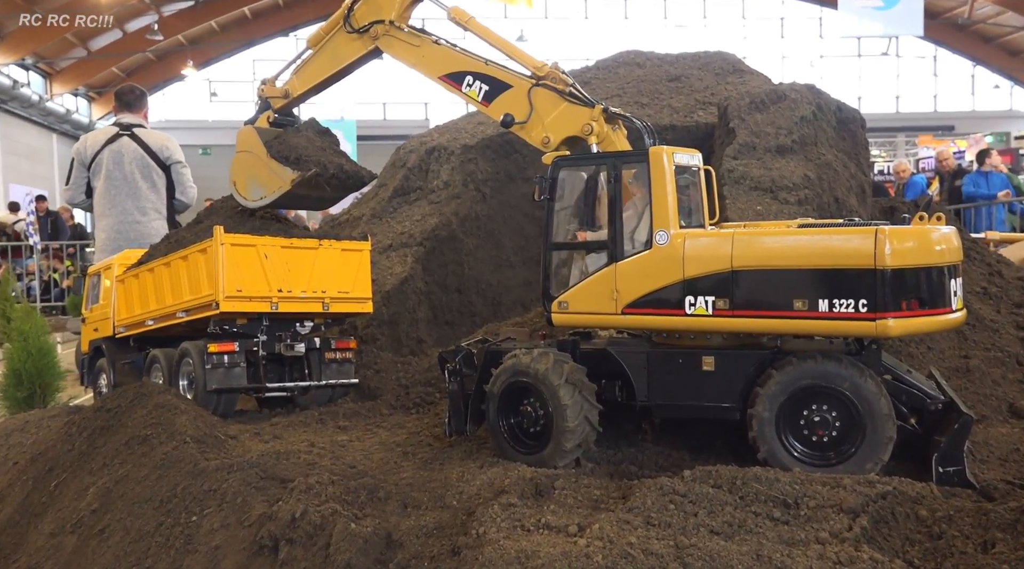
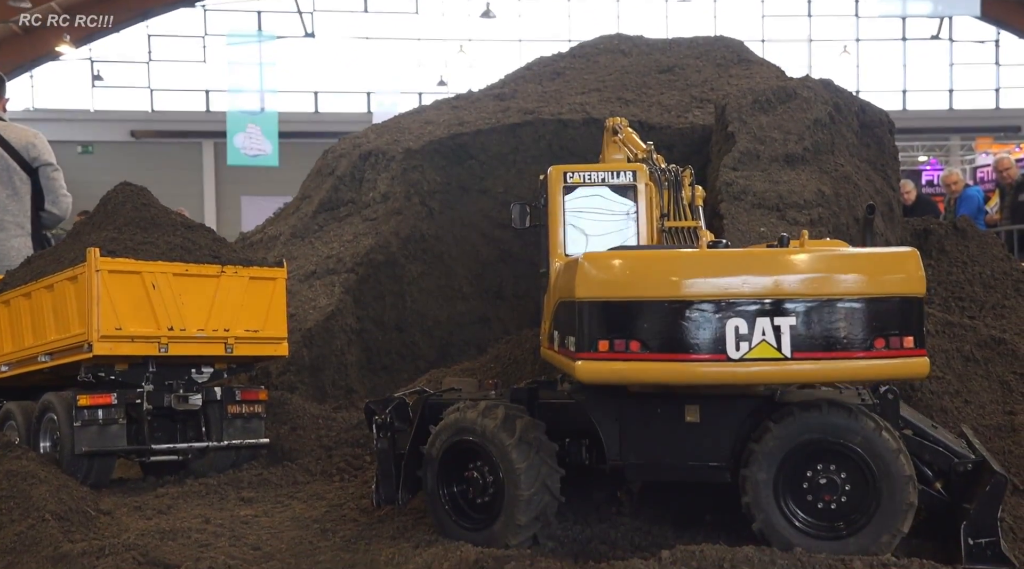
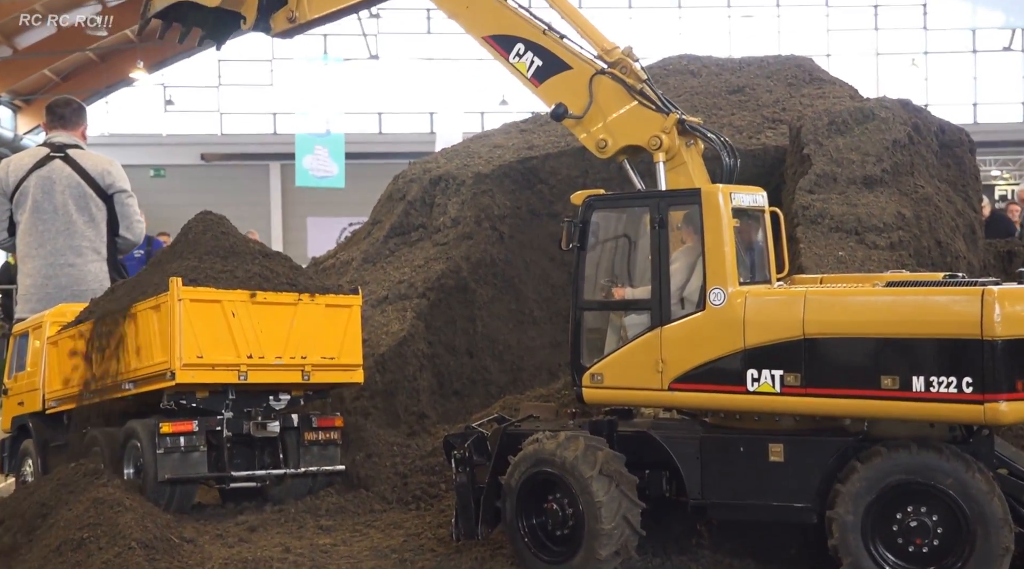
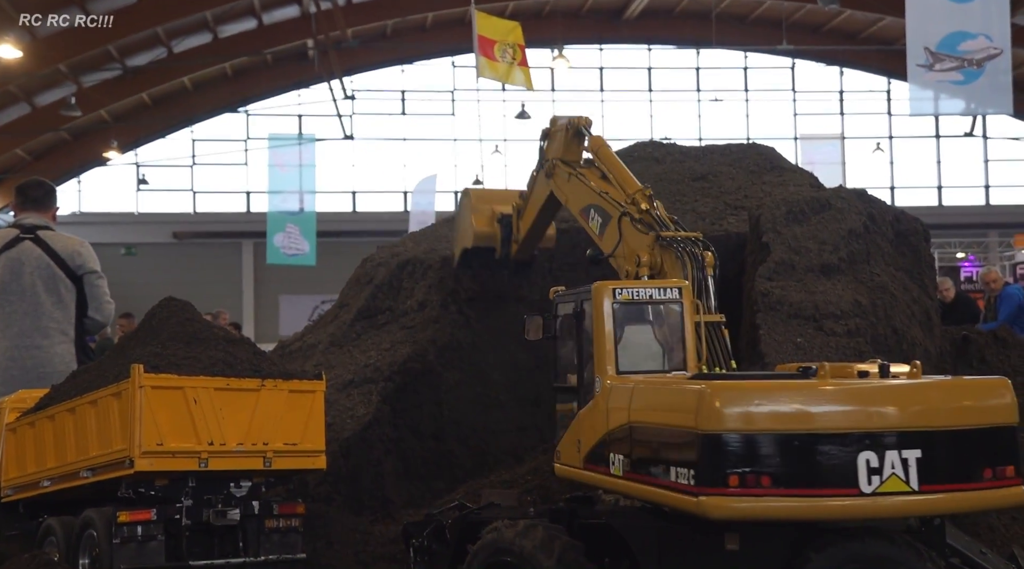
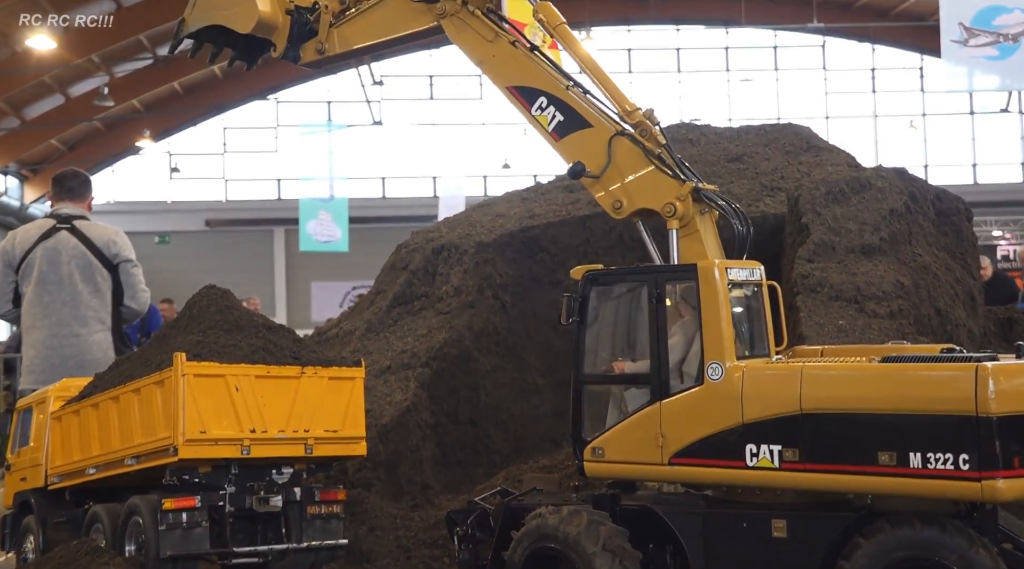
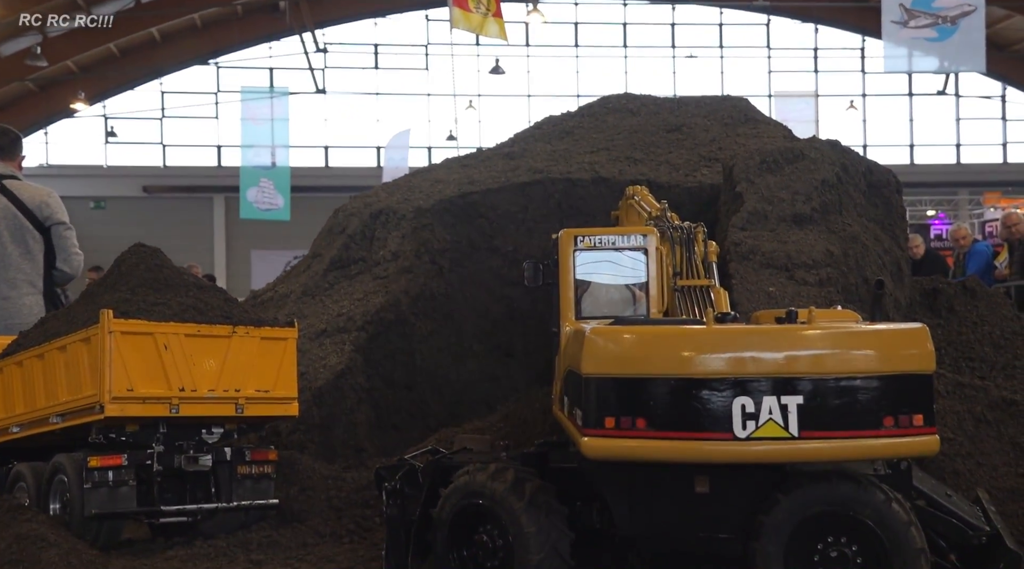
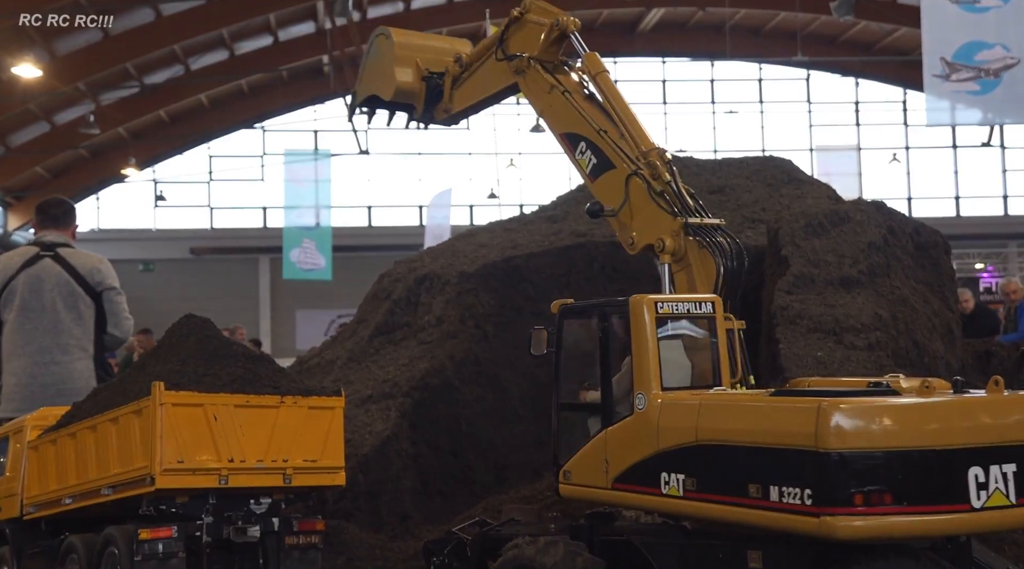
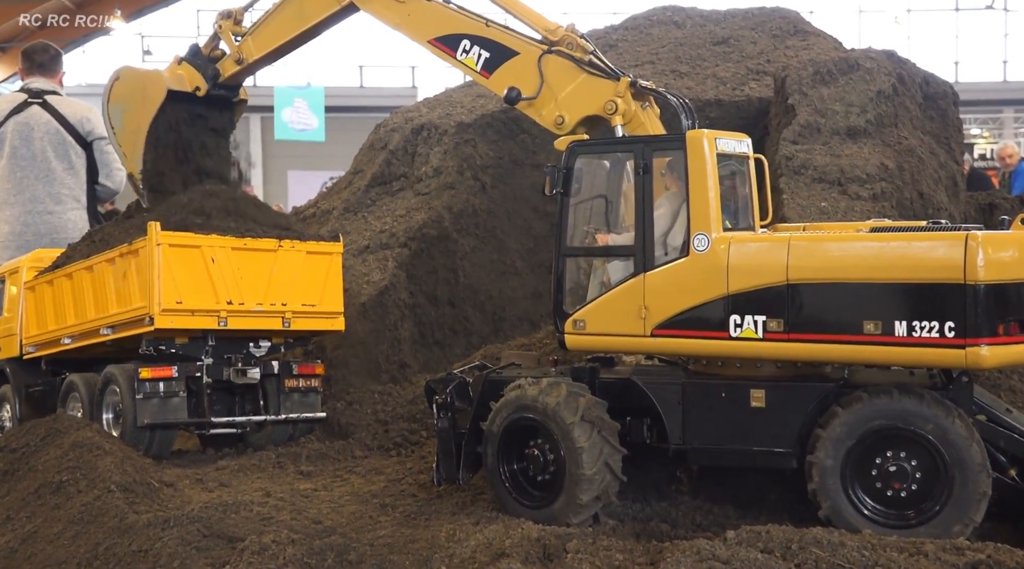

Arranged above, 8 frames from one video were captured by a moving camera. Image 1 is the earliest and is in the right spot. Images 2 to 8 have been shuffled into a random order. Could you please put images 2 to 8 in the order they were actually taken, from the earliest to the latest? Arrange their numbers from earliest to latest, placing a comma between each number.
8, 3, 5, 7, 4, 6, 2
